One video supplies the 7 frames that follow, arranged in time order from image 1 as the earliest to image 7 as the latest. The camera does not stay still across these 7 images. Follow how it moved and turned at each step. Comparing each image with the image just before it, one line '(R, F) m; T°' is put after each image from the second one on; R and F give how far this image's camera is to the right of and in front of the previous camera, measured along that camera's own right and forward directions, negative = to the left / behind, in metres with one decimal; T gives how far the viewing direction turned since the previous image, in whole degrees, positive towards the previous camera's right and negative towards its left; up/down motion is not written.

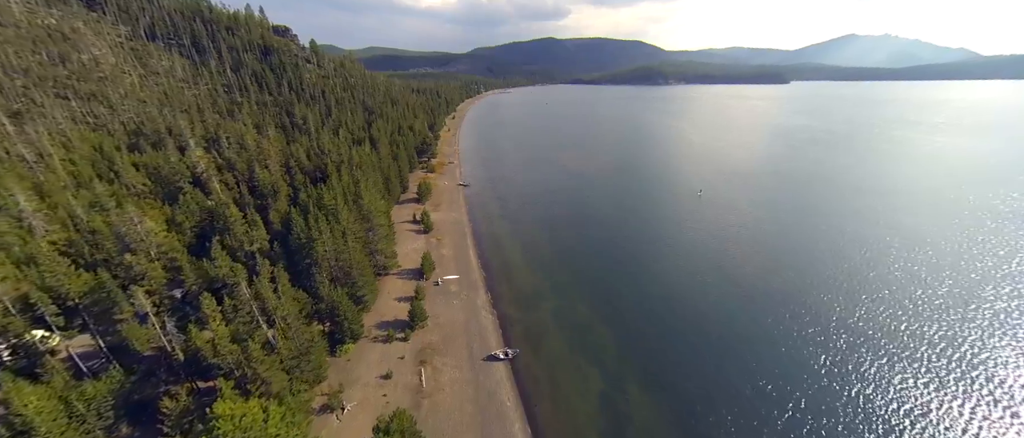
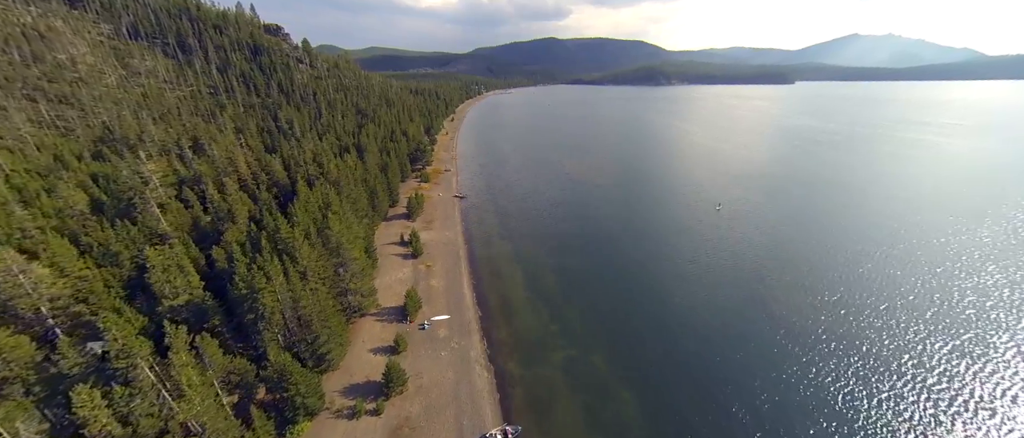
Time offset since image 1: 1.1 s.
(0.0, +7.0) m; 0°
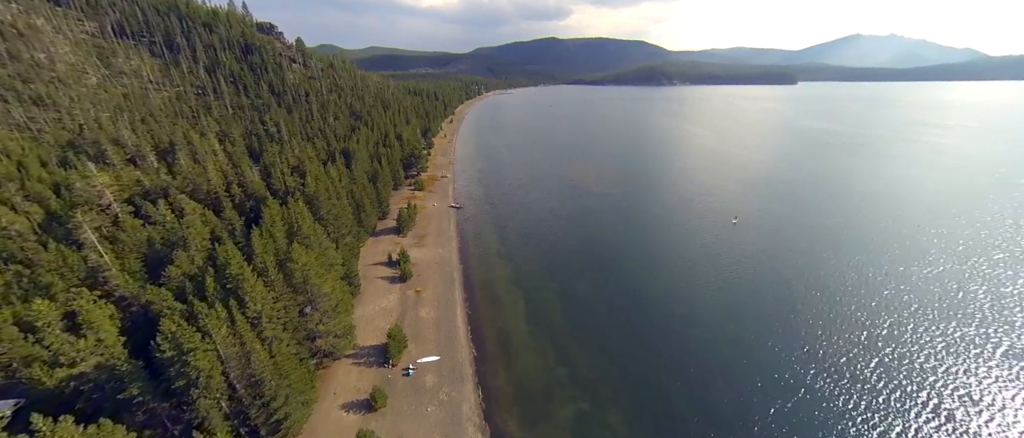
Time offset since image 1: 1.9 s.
(0.0, +5.3) m; 0°
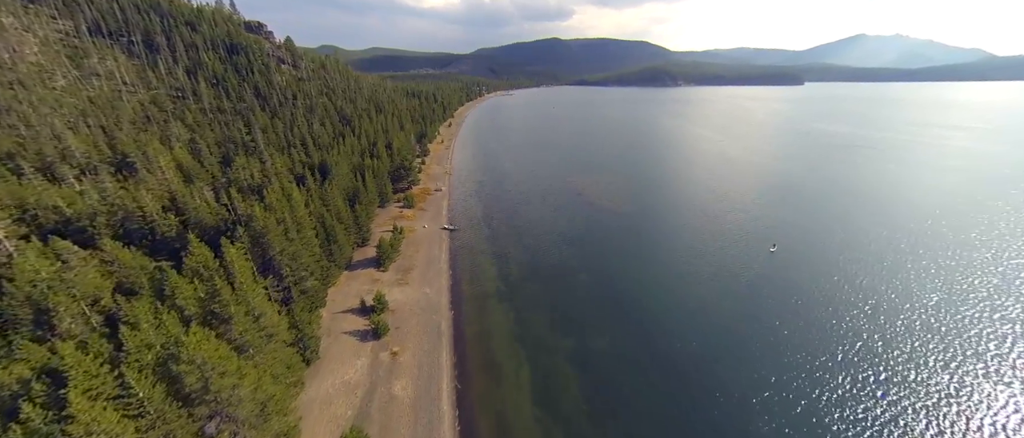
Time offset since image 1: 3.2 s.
(0.0, +8.8) m; 0°
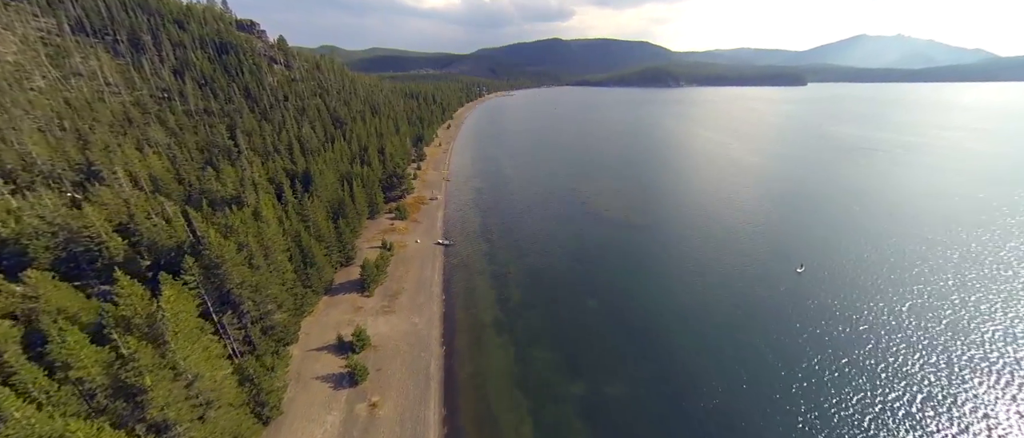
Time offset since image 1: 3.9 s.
(0.0, +4.9) m; 0°
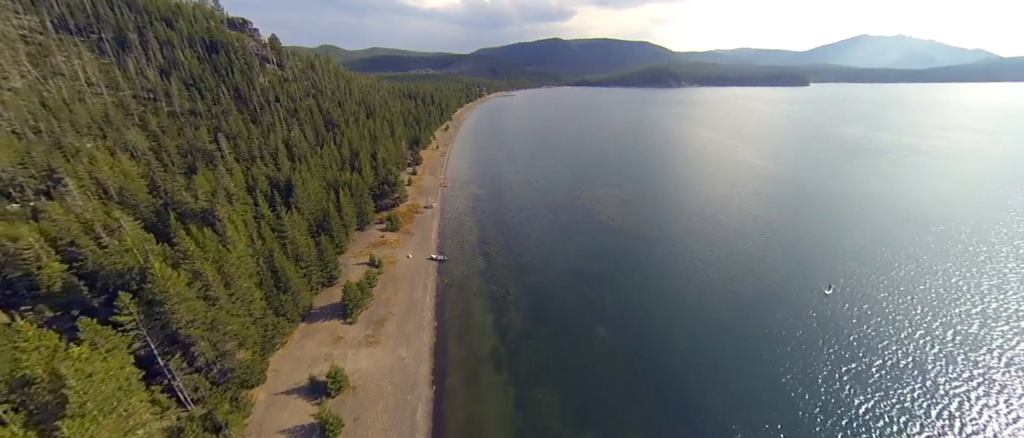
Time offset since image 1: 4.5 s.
(0.0, +4.3) m; 0°
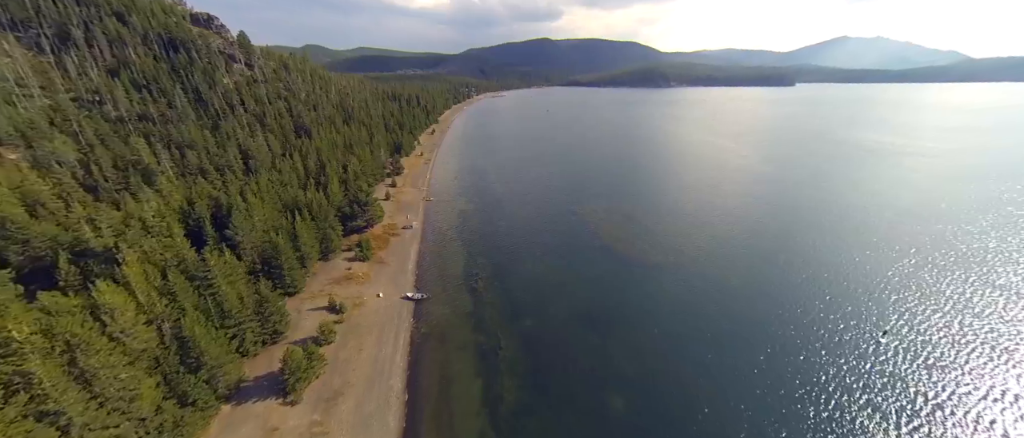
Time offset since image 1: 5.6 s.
(0.0, +8.1) m; +1°
